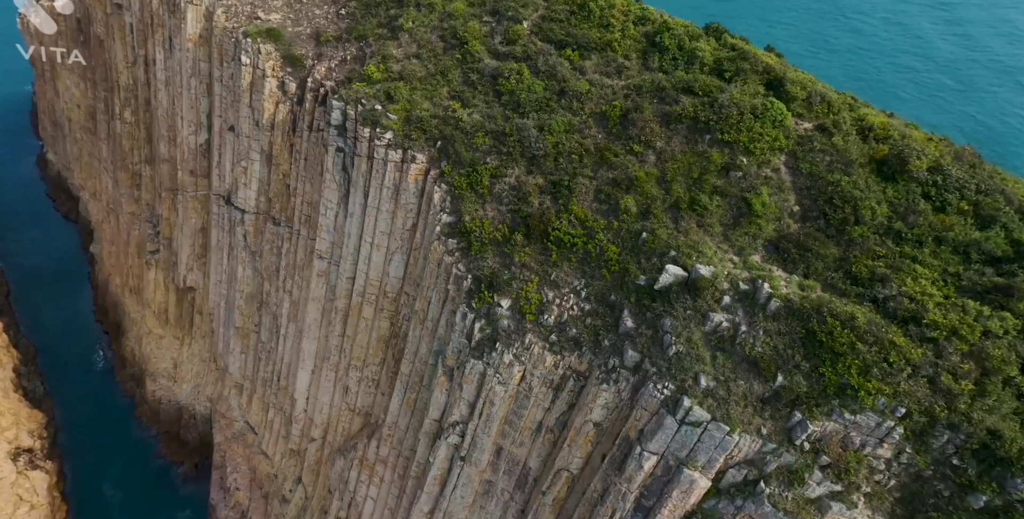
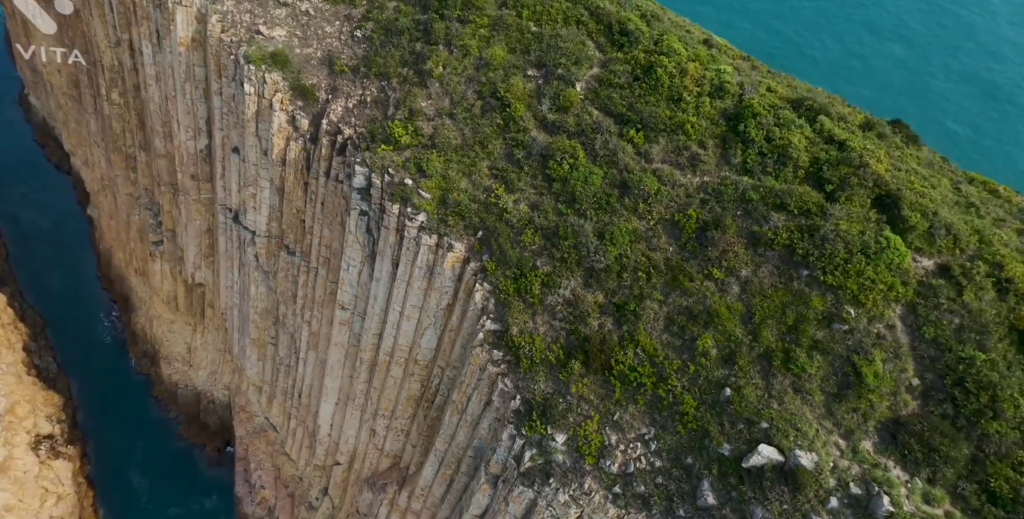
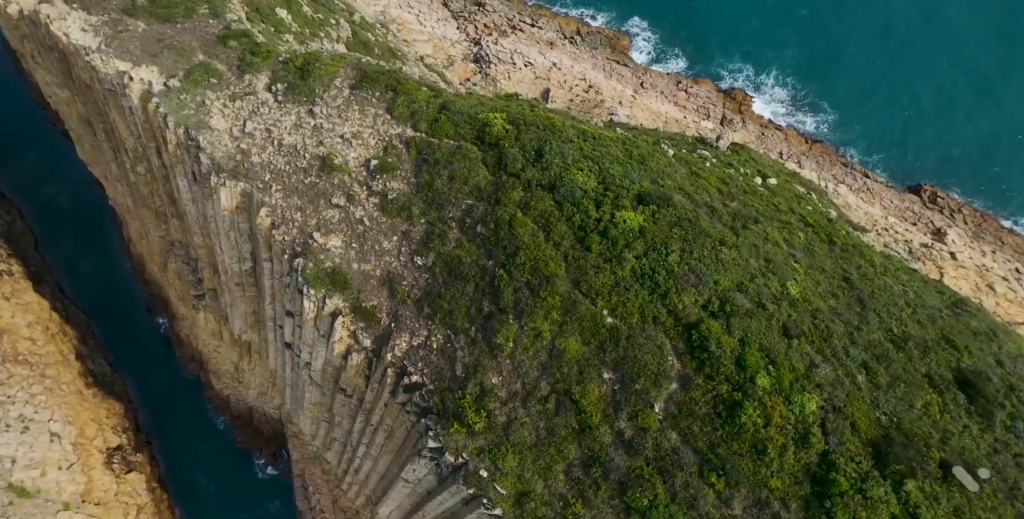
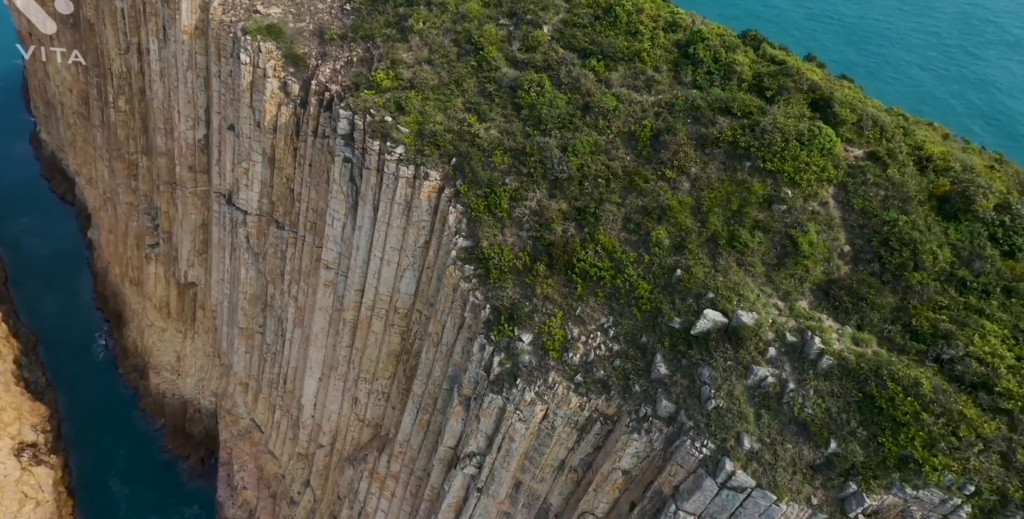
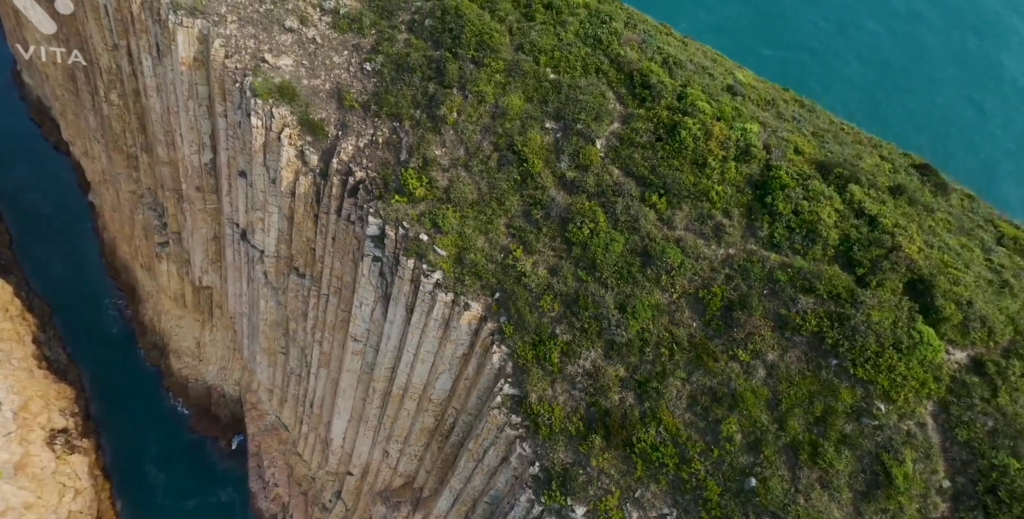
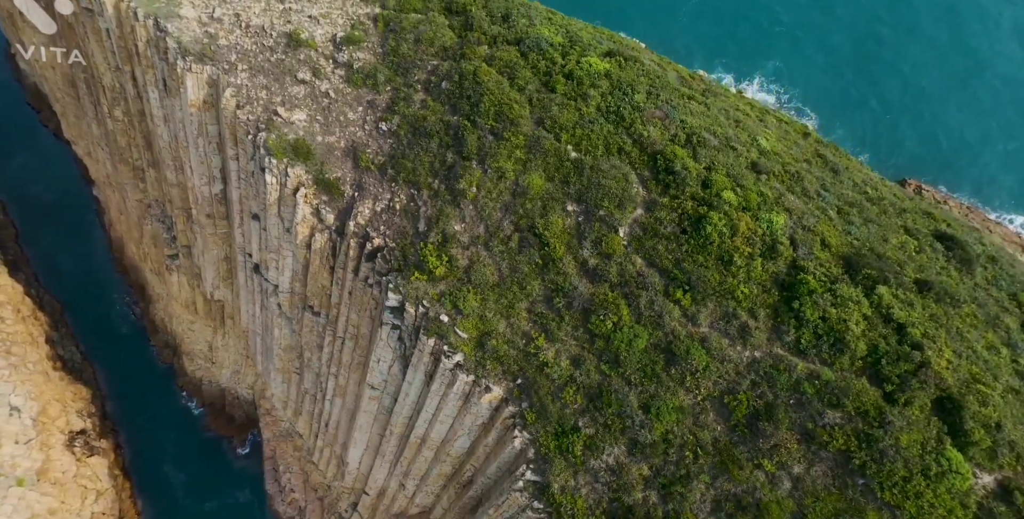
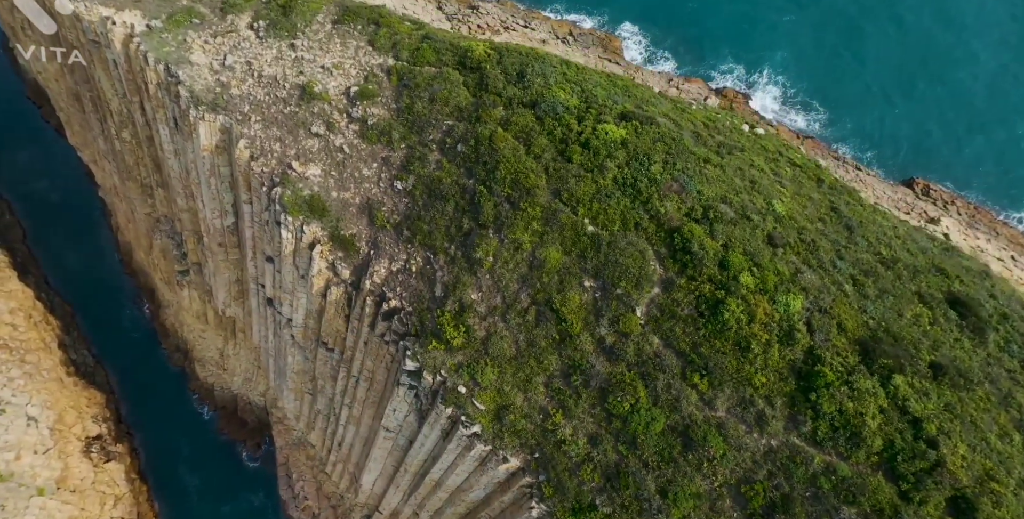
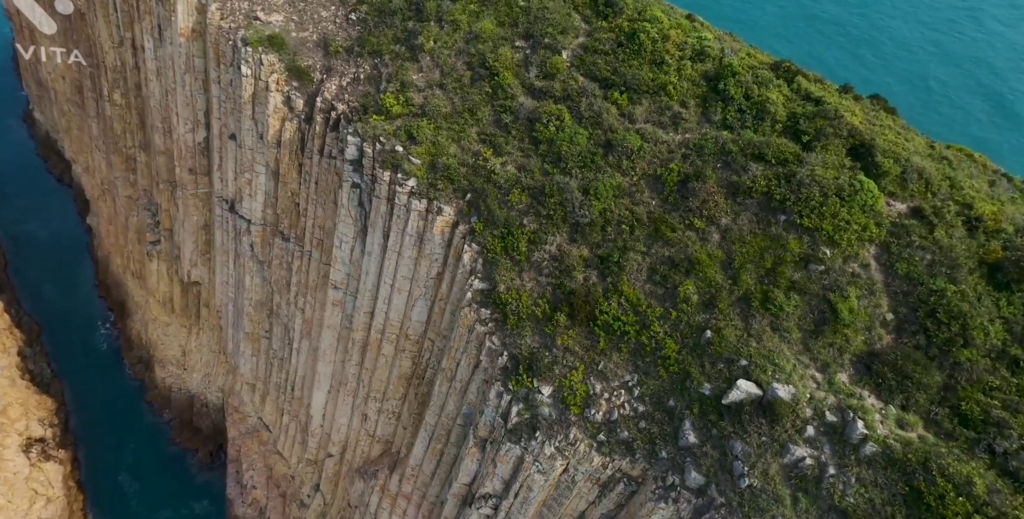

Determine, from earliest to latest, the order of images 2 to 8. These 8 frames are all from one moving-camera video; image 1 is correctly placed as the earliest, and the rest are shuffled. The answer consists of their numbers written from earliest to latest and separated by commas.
4, 8, 2, 5, 6, 7, 3
